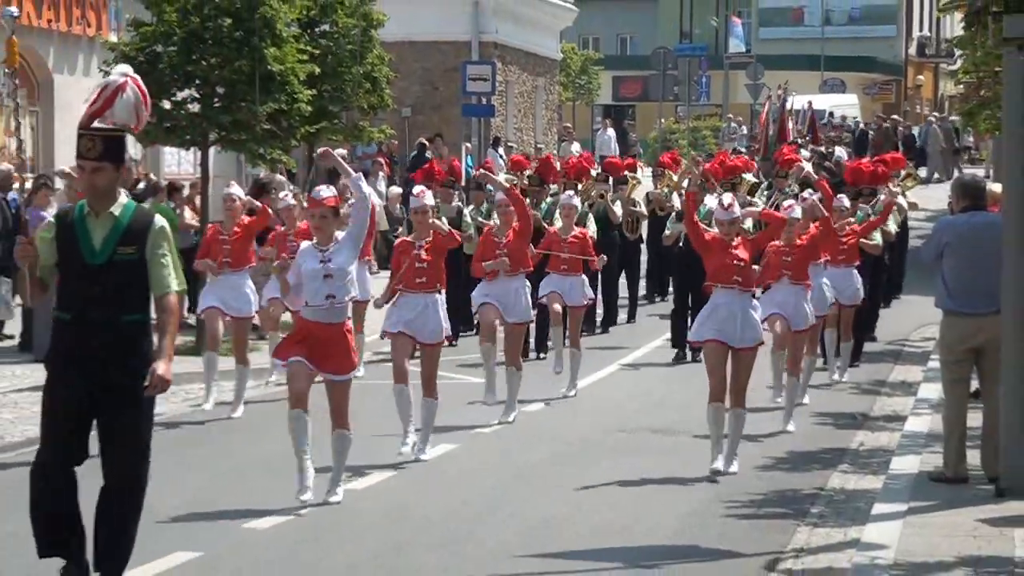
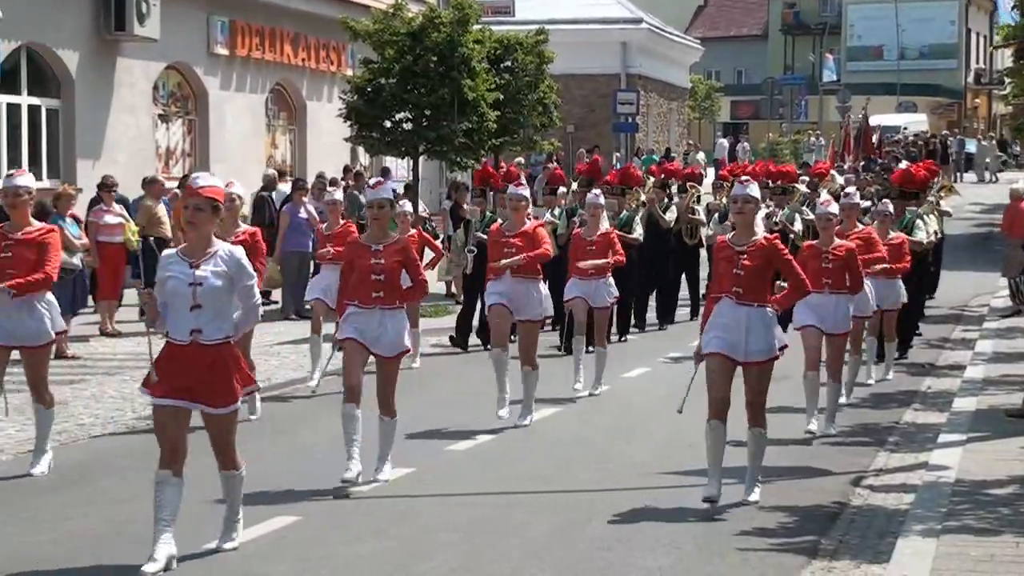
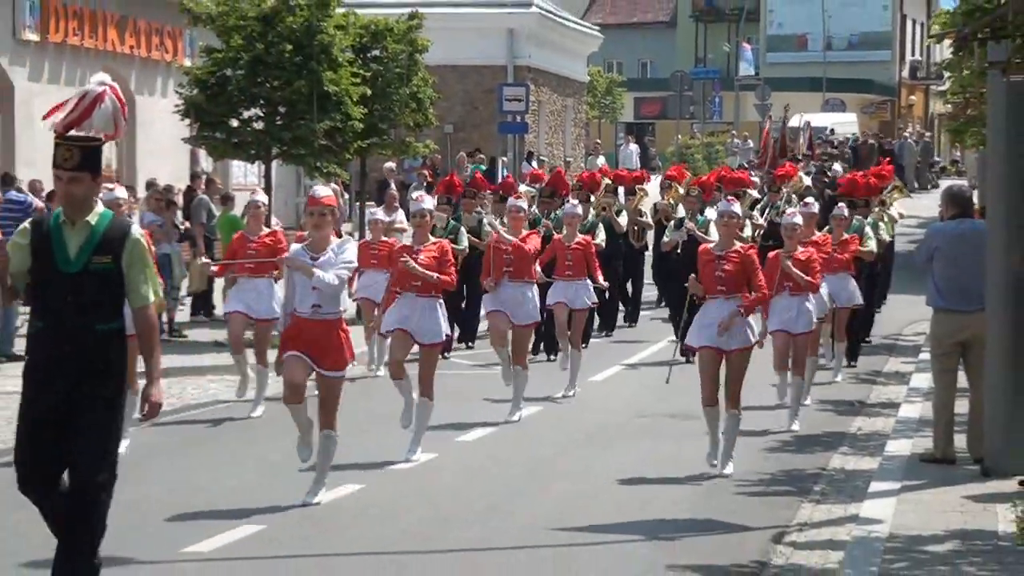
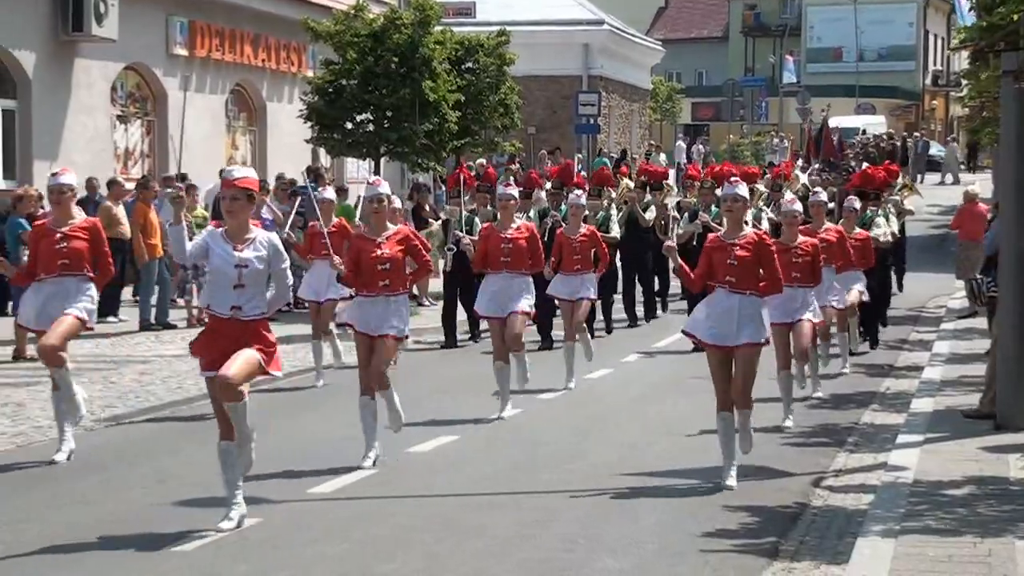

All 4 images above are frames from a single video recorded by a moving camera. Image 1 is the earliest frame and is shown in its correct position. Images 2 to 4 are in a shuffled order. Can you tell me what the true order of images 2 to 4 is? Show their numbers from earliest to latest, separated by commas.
3, 4, 2
